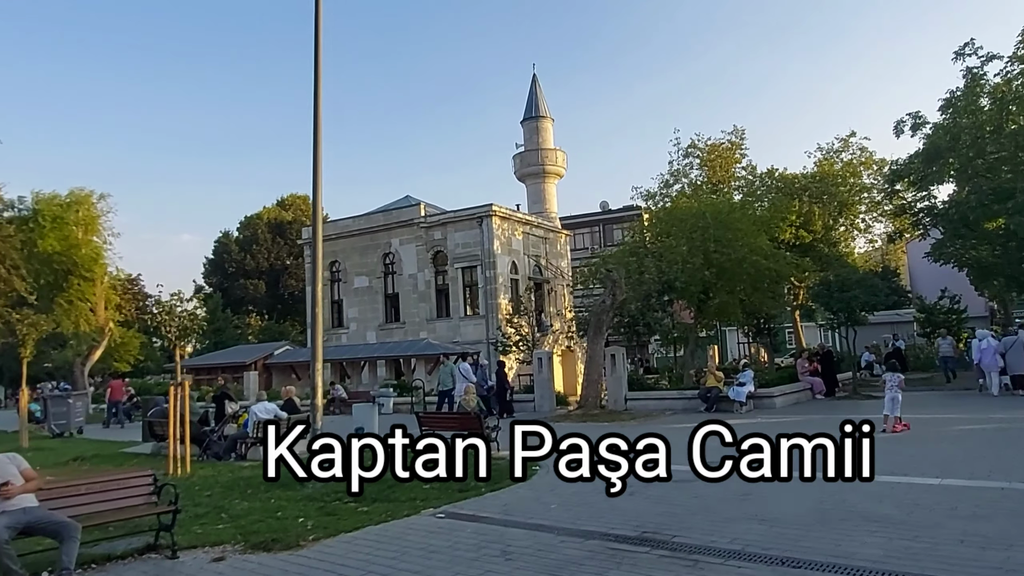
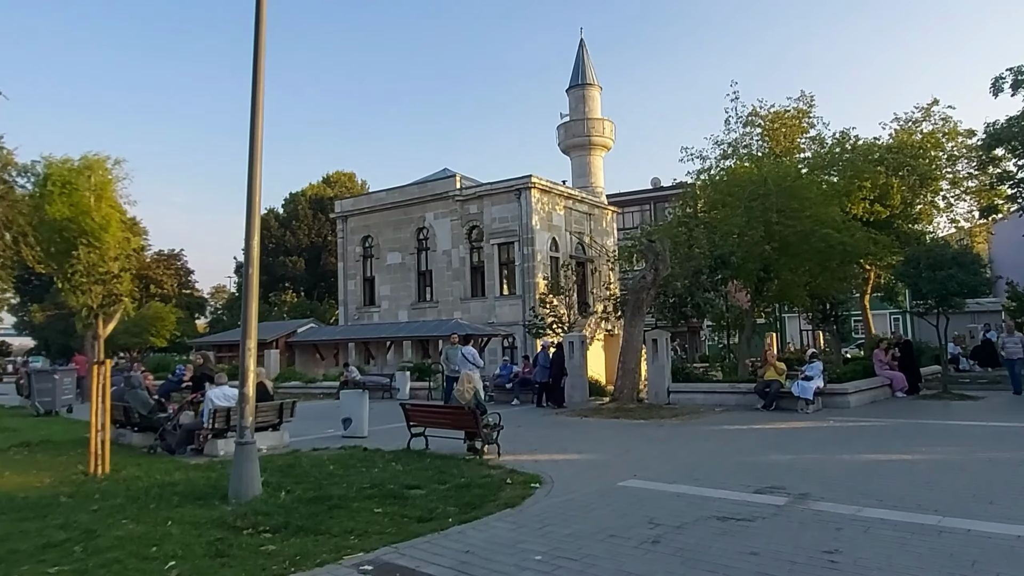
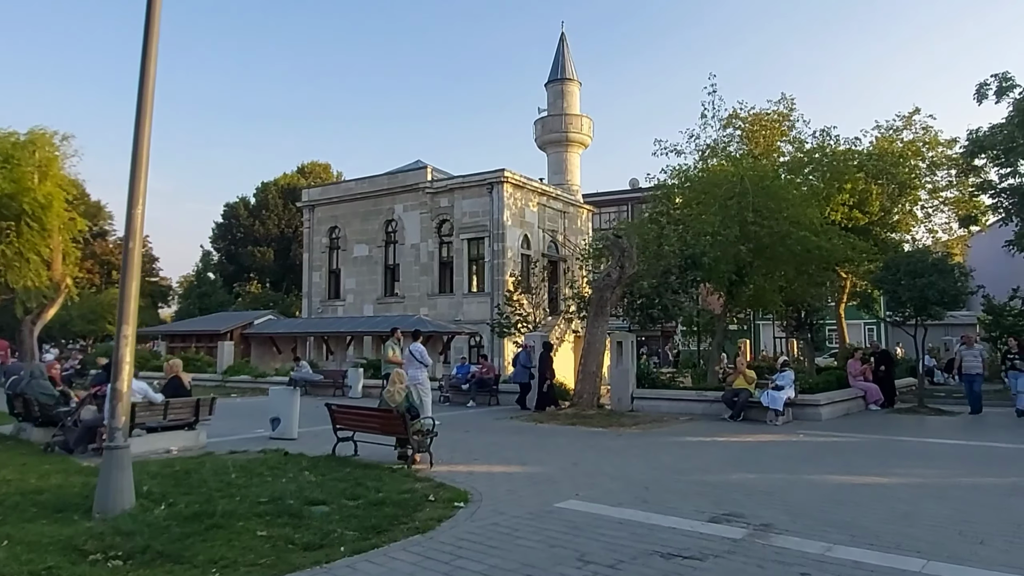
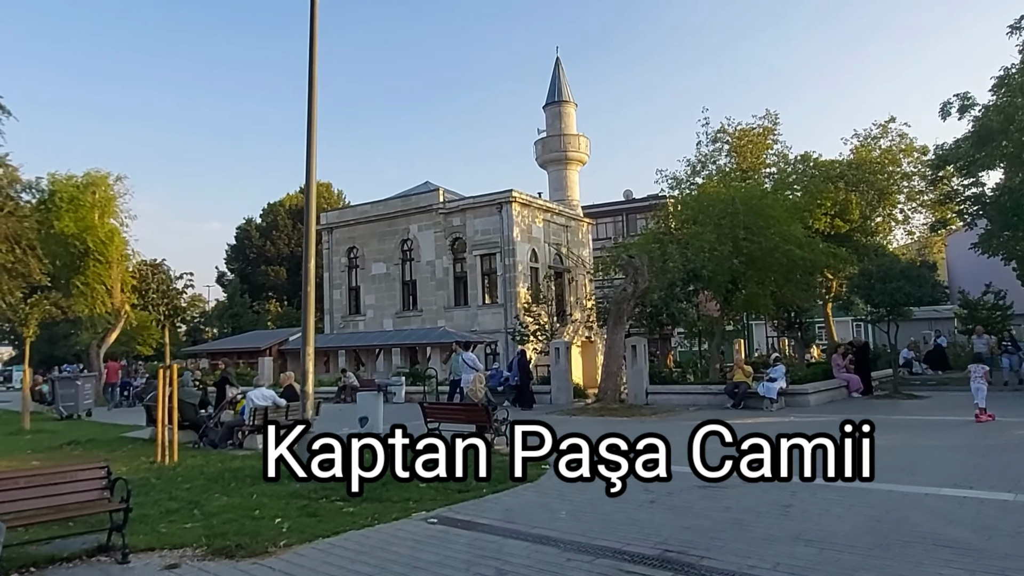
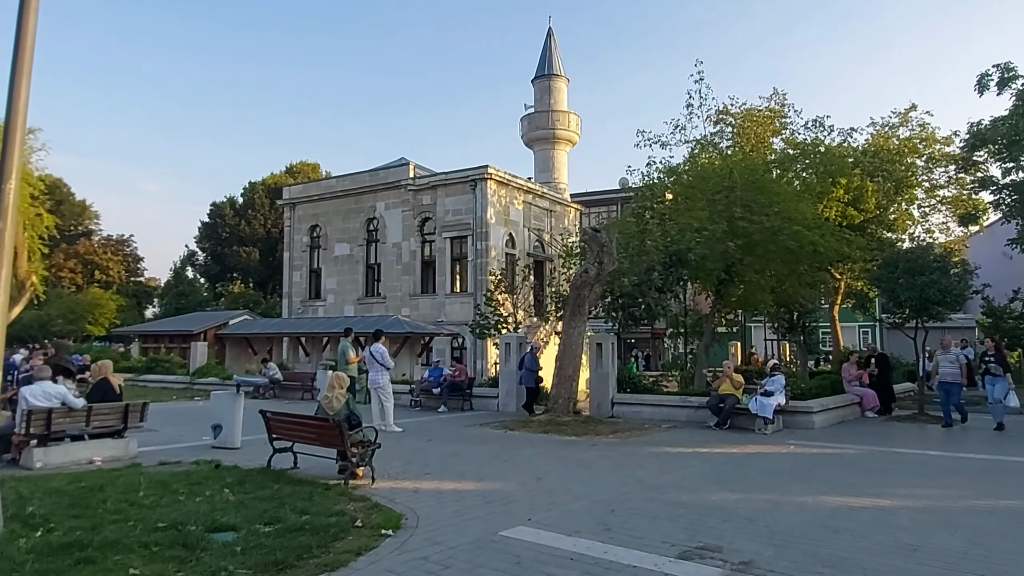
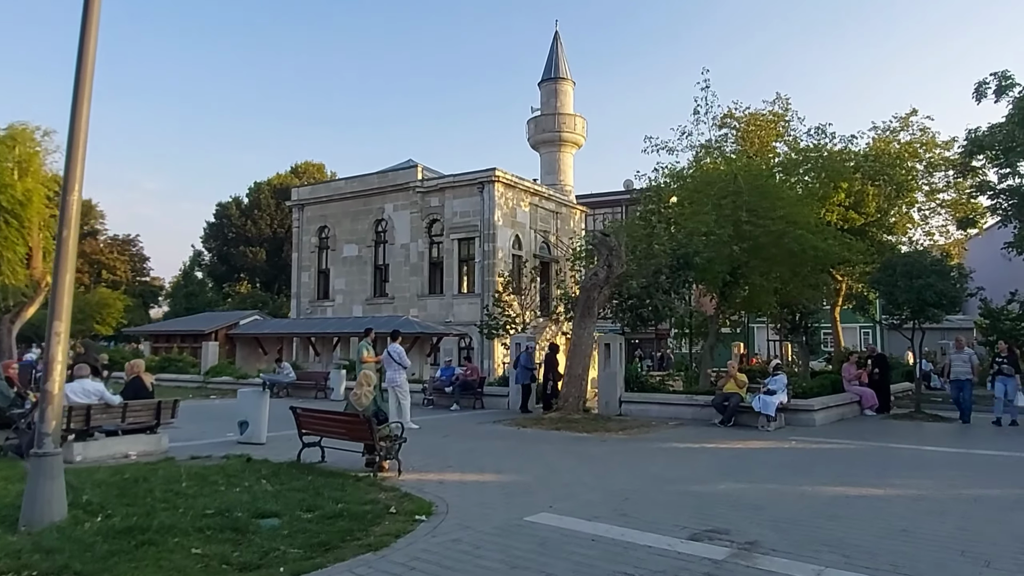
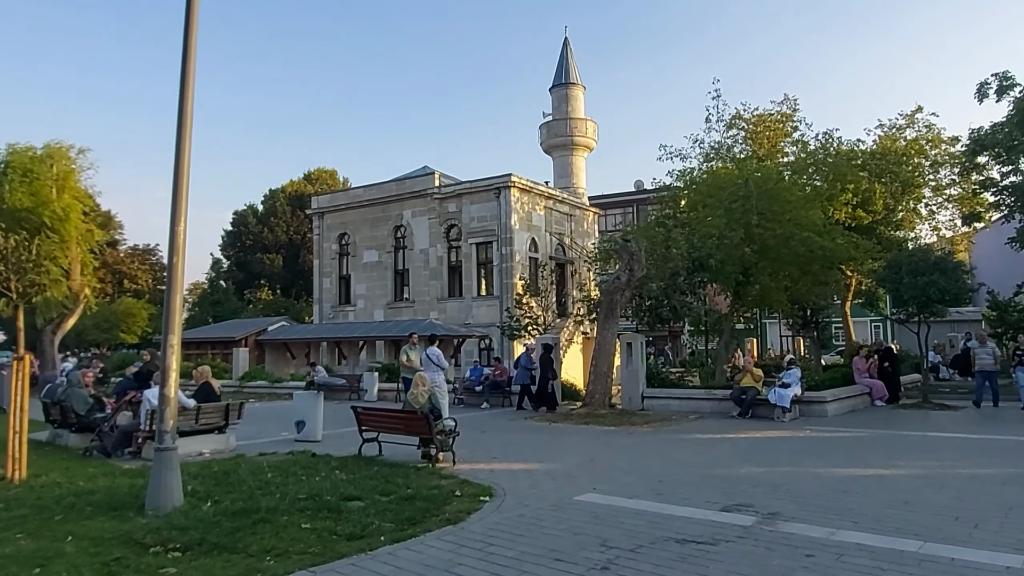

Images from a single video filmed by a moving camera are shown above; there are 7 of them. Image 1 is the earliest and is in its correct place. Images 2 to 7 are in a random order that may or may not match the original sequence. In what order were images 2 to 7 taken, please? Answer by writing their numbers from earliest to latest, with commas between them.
4, 2, 7, 3, 6, 5
